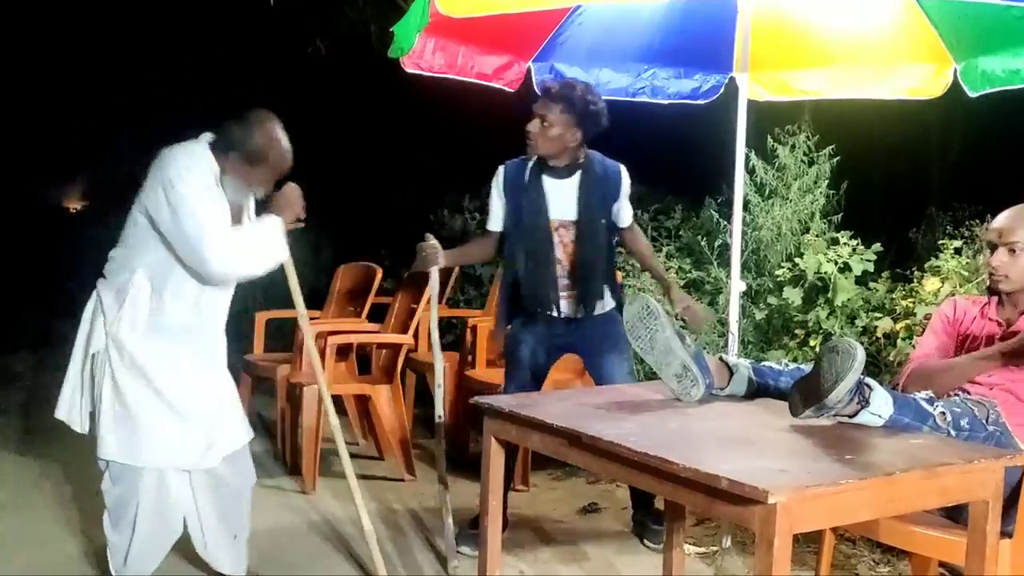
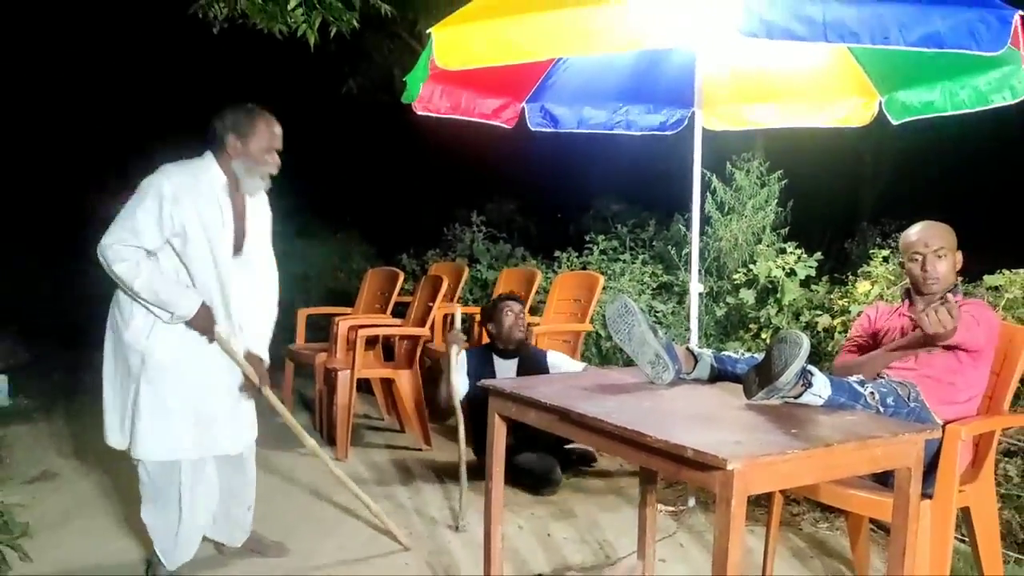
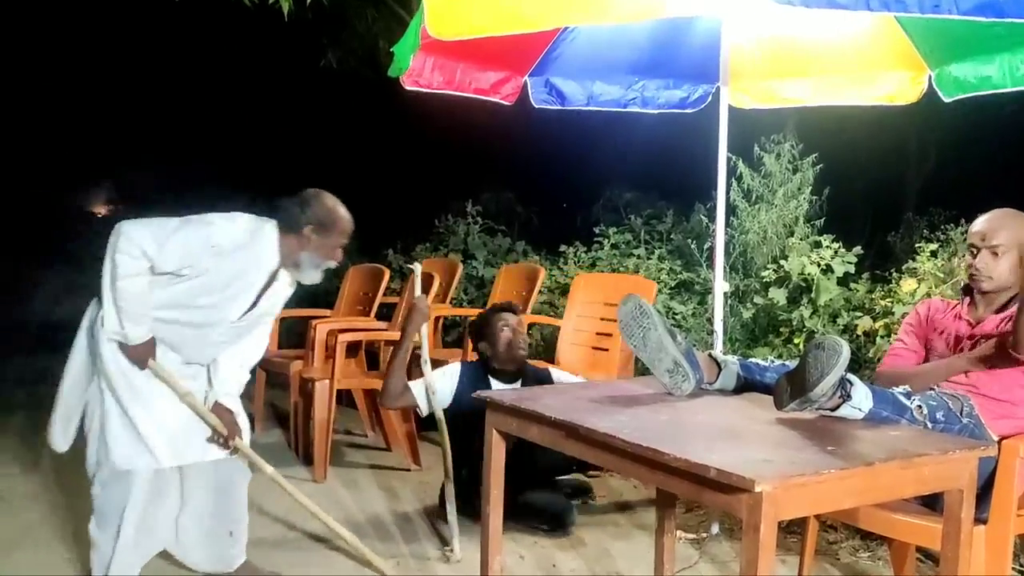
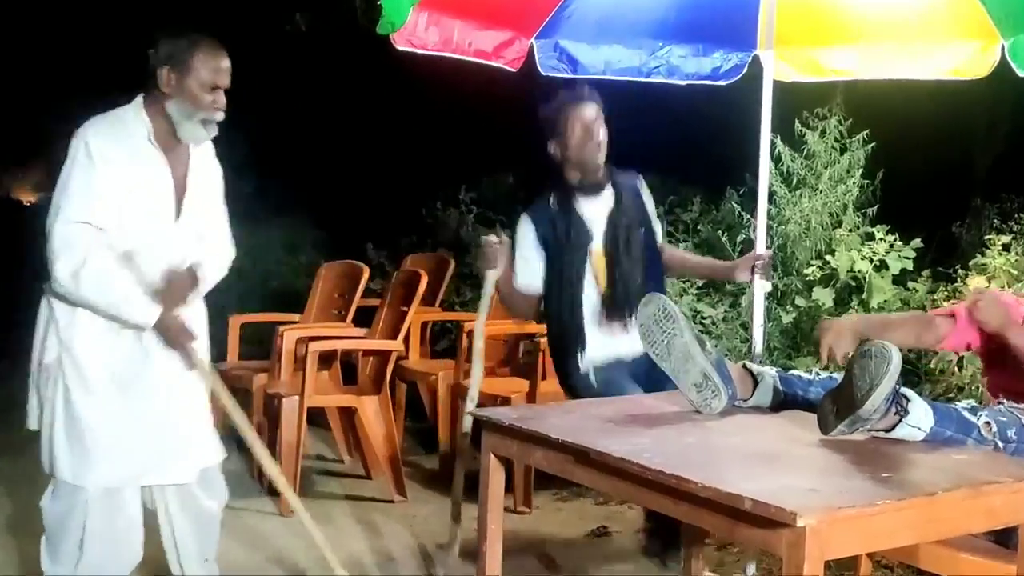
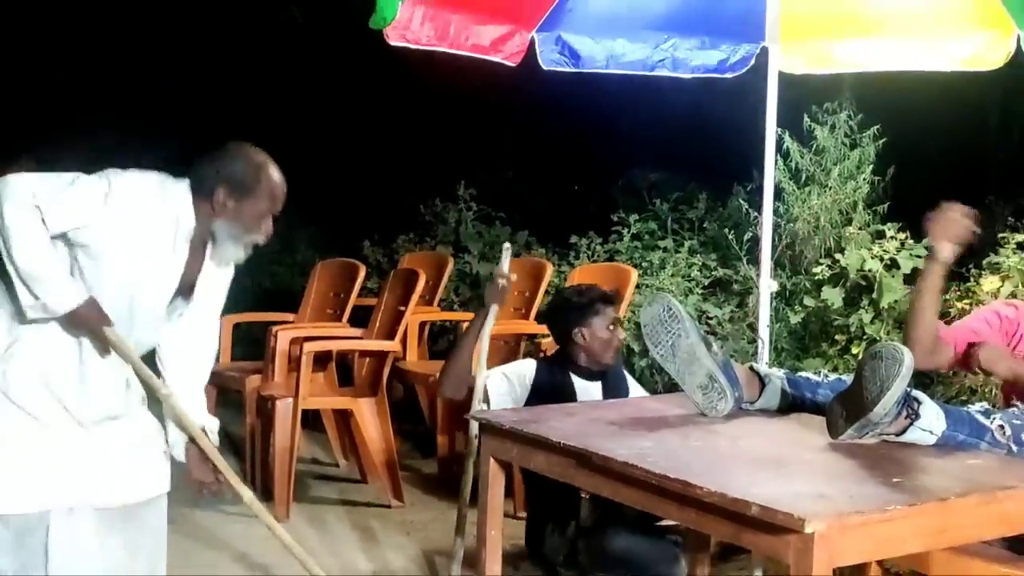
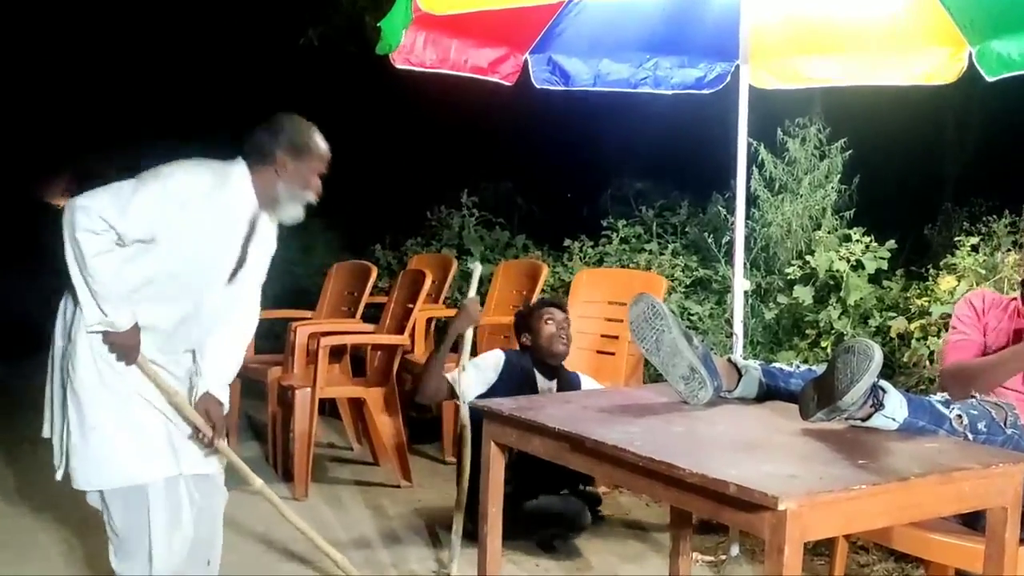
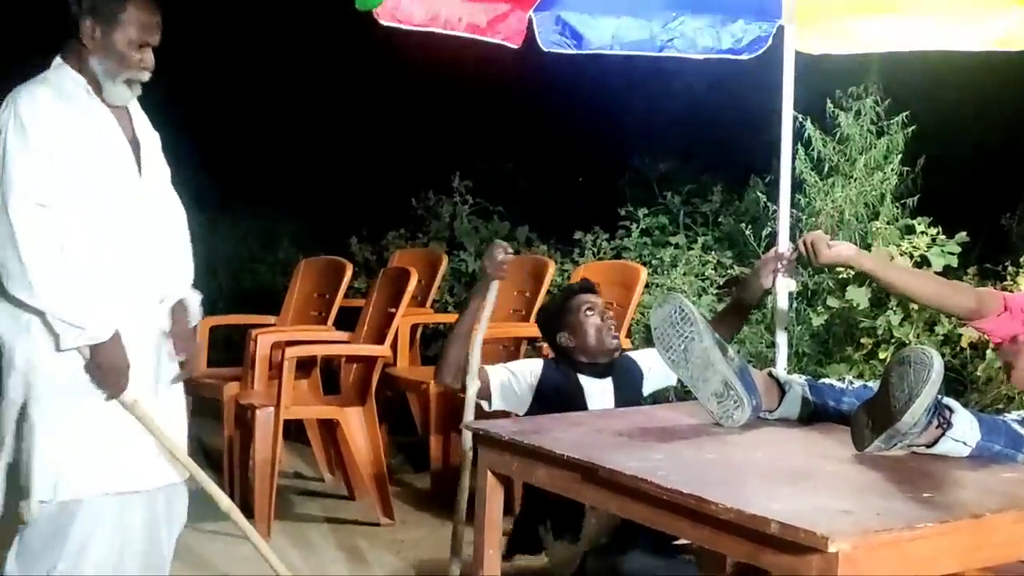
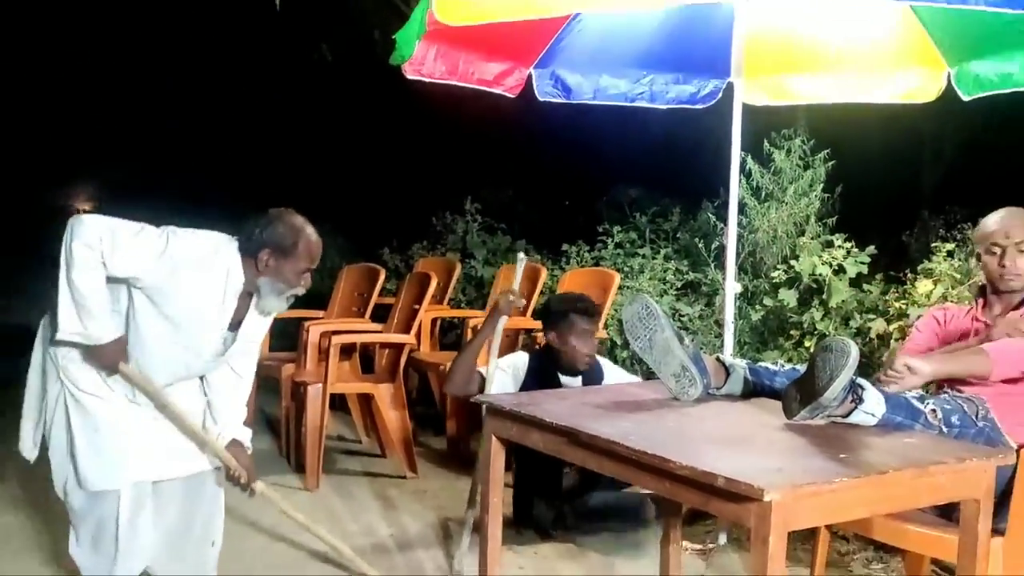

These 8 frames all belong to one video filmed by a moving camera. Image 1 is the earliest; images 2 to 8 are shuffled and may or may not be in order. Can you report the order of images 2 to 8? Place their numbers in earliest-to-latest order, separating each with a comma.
4, 7, 5, 8, 2, 3, 6
